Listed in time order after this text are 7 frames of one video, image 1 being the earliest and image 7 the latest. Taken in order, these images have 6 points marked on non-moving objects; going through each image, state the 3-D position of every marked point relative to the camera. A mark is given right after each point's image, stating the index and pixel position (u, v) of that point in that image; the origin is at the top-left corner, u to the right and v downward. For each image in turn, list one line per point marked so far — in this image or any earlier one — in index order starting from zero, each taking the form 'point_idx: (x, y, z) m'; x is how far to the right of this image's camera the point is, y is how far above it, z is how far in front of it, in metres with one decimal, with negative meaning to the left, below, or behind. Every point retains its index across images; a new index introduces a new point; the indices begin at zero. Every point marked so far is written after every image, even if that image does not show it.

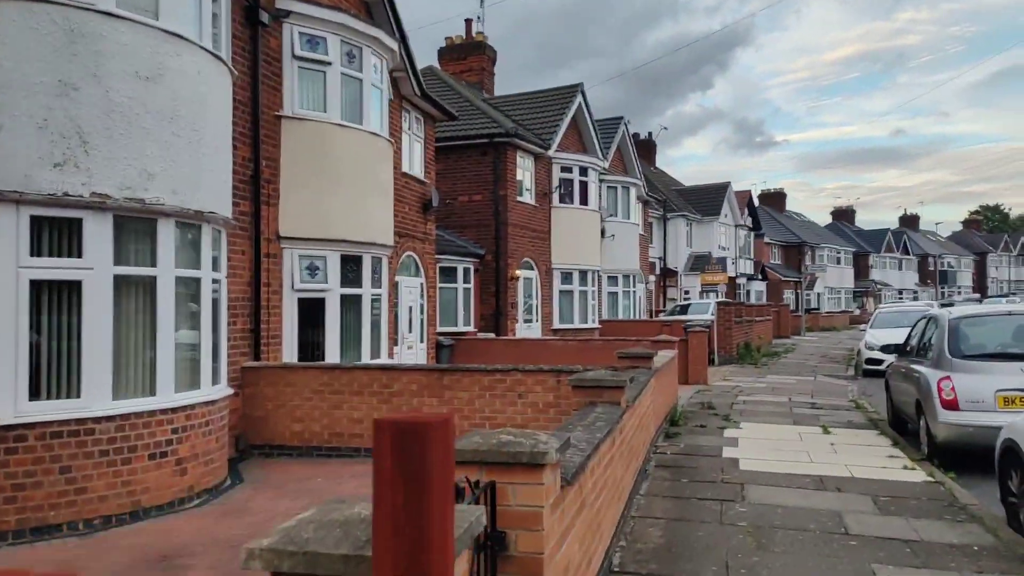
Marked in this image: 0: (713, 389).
0: (+3.6, -1.8, +14.6) m
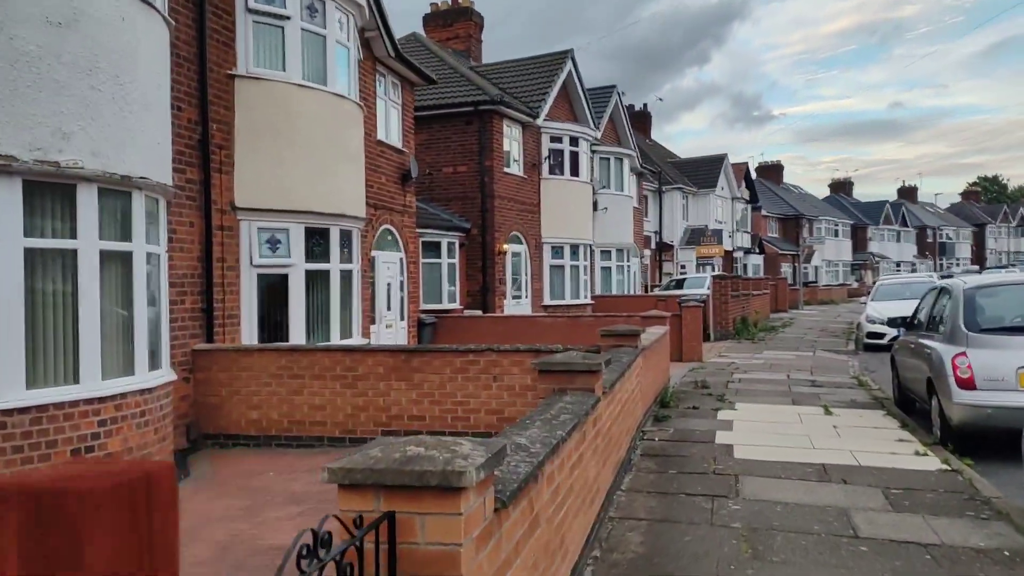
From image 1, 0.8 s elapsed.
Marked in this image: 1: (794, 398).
0: (+3.3, -1.3, +13.9) m
1: (+3.5, -1.4, +10.1) m
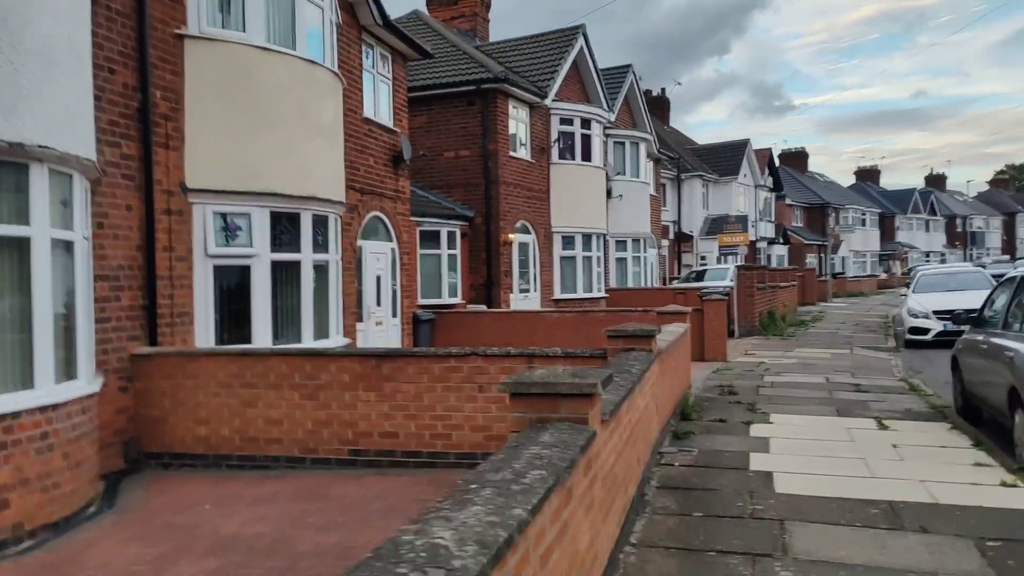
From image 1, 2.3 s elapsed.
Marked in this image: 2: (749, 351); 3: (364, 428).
0: (+3.4, -1.2, +12.5) m
1: (+3.4, -1.3, +8.7) m
2: (+4.3, -1.1, +14.9) m
3: (-1.3, -1.2, +6.9) m
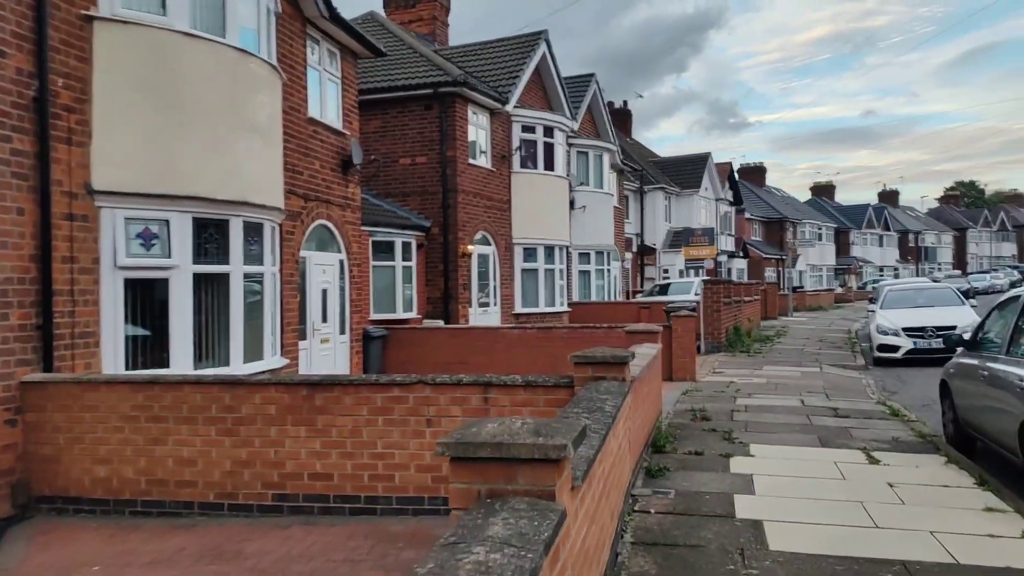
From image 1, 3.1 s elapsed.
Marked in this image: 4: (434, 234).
0: (+2.7, -1.4, +11.8) m
1: (+3.0, -1.4, +8.0) m
2: (+3.6, -1.4, +14.2) m
3: (-1.6, -1.3, +6.0) m
4: (-1.6, +1.1, +16.4) m
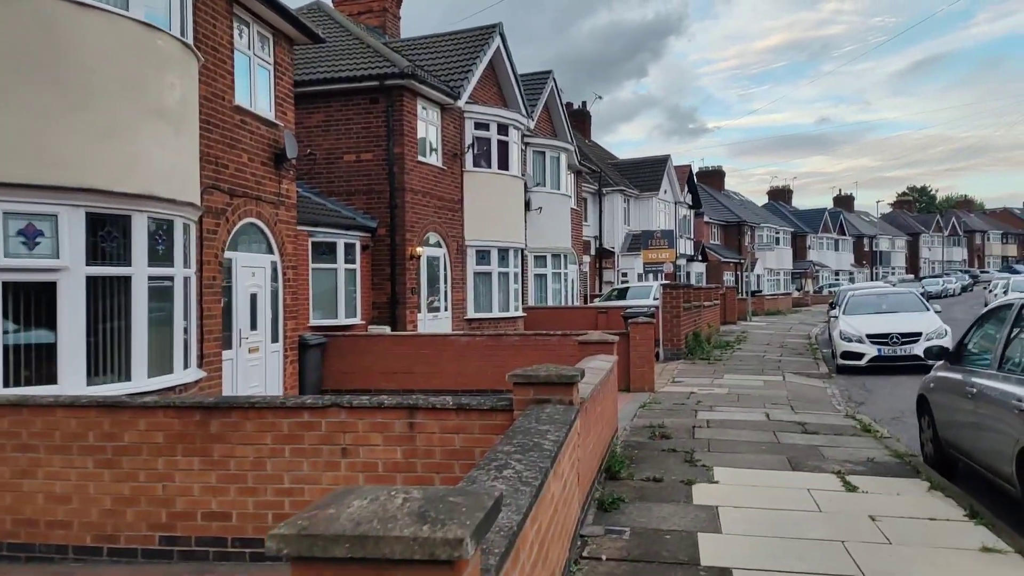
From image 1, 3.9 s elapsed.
0: (+2.0, -1.5, +11.1) m
1: (+2.5, -1.5, +7.3) m
2: (+2.7, -1.5, +13.6) m
3: (-2.1, -1.4, +5.1) m
4: (-2.5, +1.0, +15.5) m
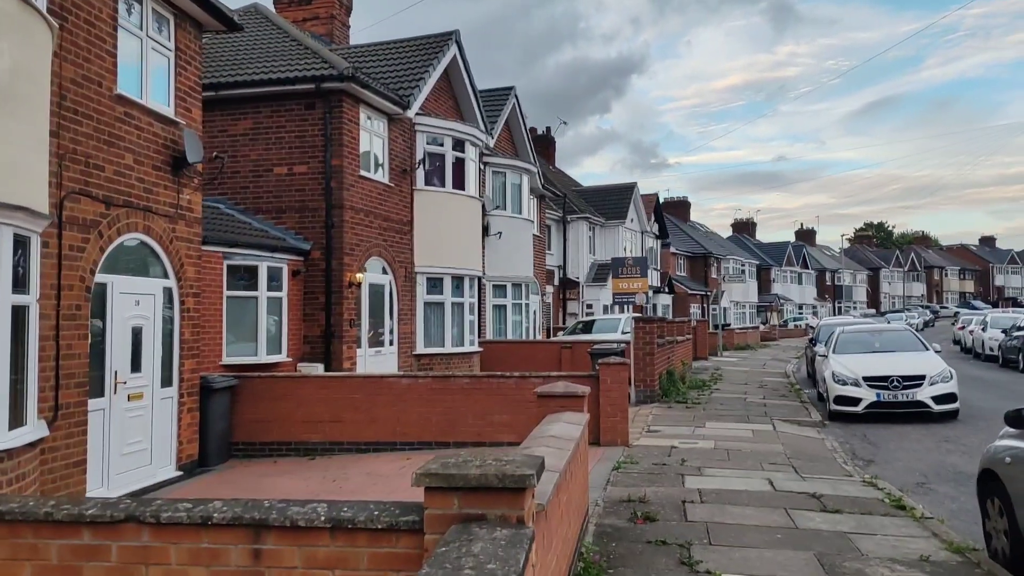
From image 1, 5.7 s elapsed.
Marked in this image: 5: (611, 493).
0: (+1.4, -1.9, +9.2) m
1: (+2.0, -1.8, +5.4) m
2: (+2.0, -2.0, +11.7) m
3: (-2.4, -1.5, +3.1) m
4: (-3.3, +0.5, +13.5) m
5: (+0.9, -1.8, +7.2) m
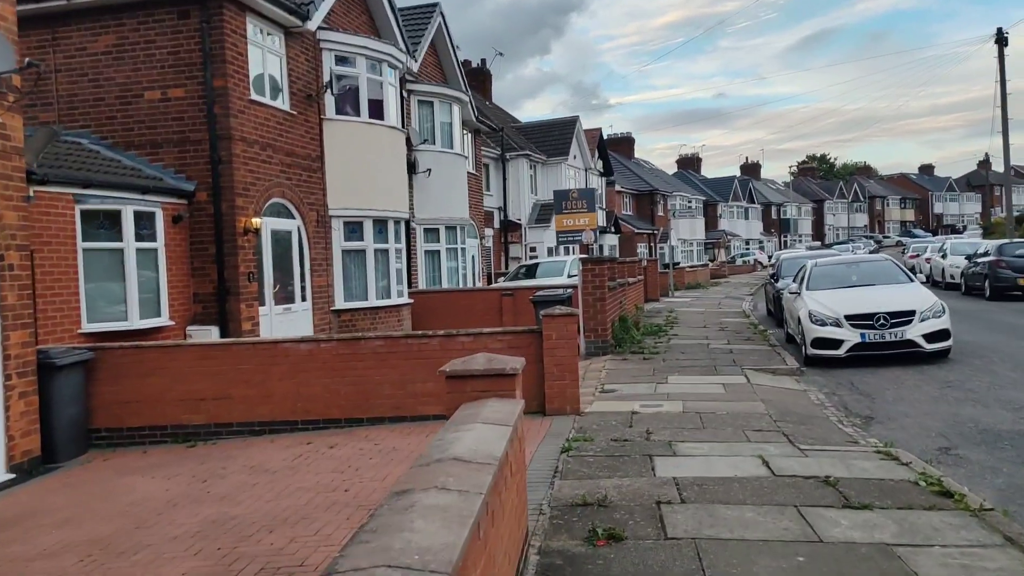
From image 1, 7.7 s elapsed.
0: (+0.8, -1.3, +7.4) m
1: (+1.6, -1.4, +3.7) m
2: (+1.2, -1.2, +10.0) m
3: (-2.7, -1.4, +1.1) m
4: (-4.3, +1.2, +11.3) m
5: (+0.3, -1.3, +5.4) m
